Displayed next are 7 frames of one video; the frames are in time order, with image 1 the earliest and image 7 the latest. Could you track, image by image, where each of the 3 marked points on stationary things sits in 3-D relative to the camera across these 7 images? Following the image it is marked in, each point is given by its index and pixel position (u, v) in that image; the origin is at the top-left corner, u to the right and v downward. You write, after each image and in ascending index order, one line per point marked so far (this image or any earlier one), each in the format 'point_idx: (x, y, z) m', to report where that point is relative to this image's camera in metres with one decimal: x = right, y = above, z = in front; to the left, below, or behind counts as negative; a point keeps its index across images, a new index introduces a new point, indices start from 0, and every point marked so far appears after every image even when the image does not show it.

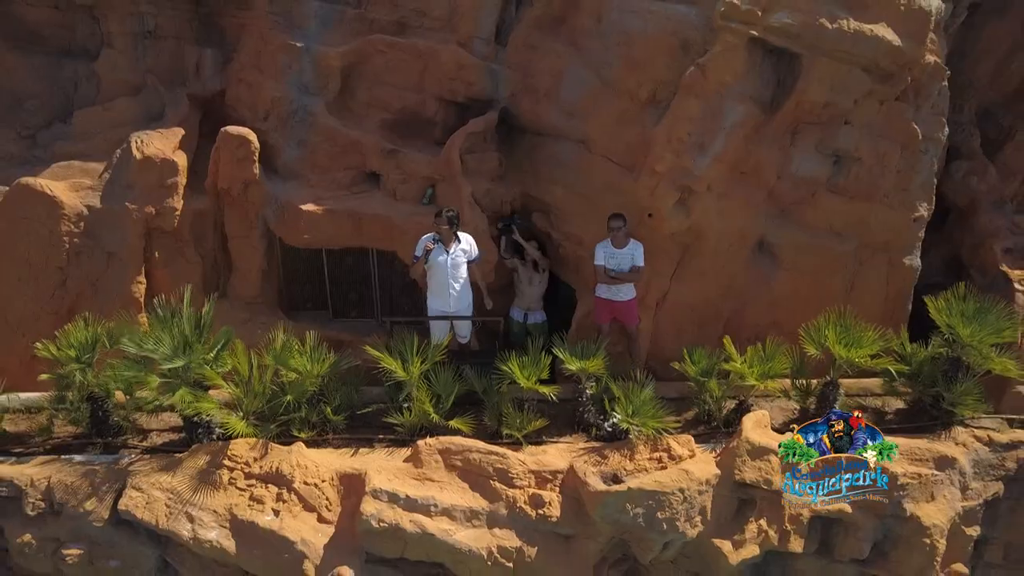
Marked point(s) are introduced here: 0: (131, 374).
0: (-2.2, -0.5, +4.6) m
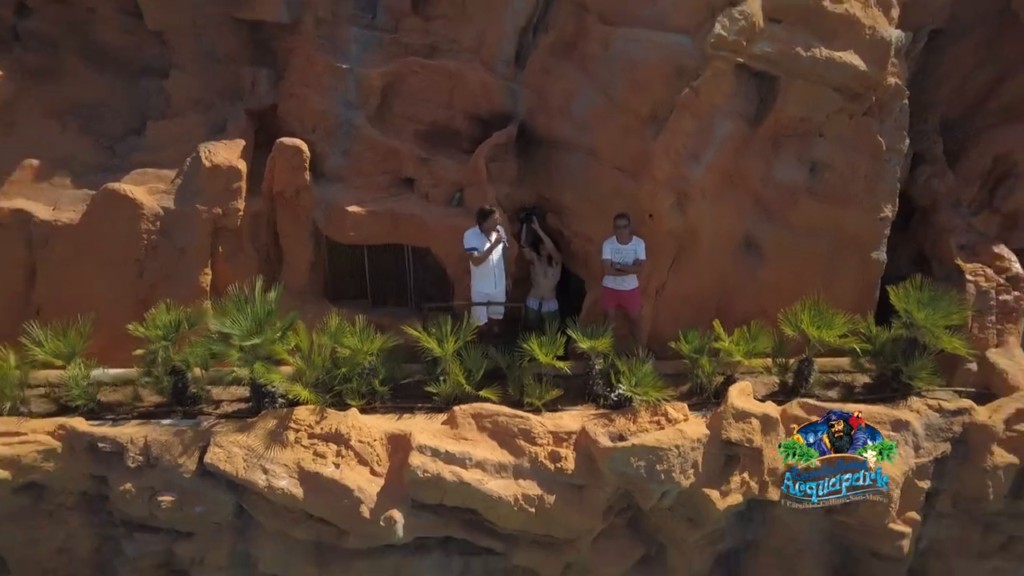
0: (-2.0, -0.4, +5.4) m
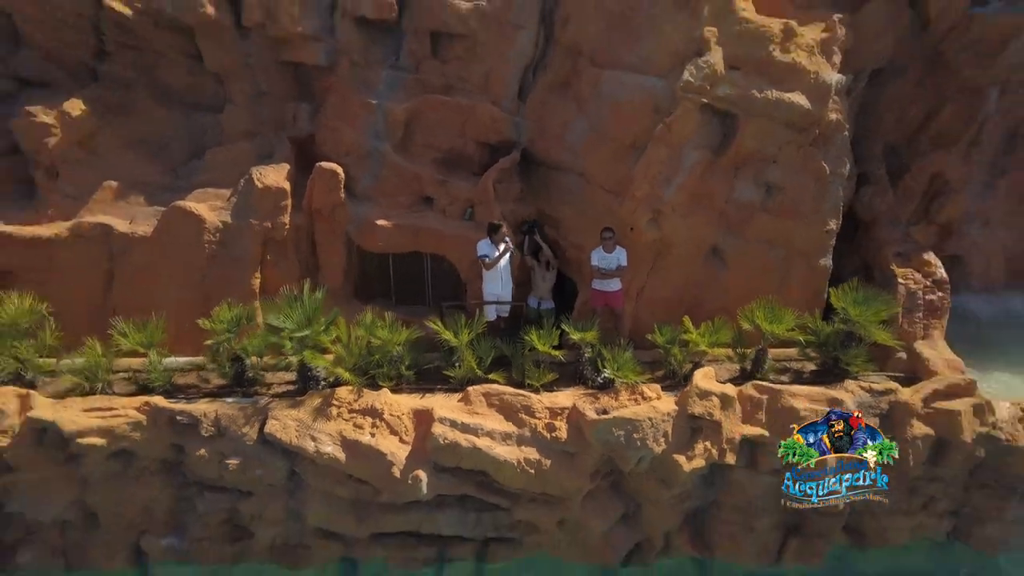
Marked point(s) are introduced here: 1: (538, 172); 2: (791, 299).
0: (-2.0, -0.4, +6.5) m
1: (+0.3, +1.2, +7.7) m
2: (+2.6, -0.1, +7.2) m
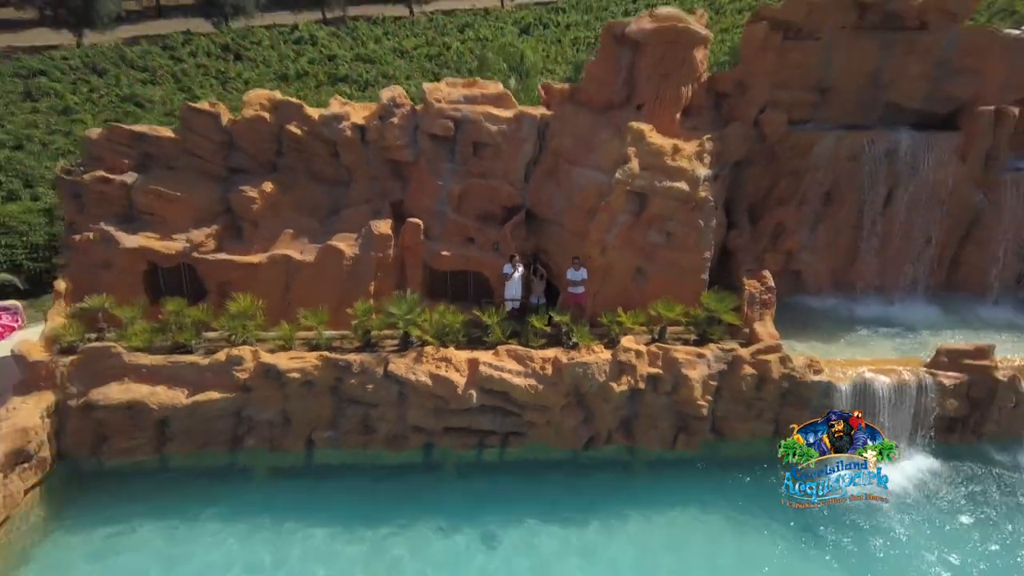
0: (-1.9, -0.5, +11.7) m
1: (+0.4, +1.1, +12.9) m
2: (+2.8, -0.1, +12.4) m
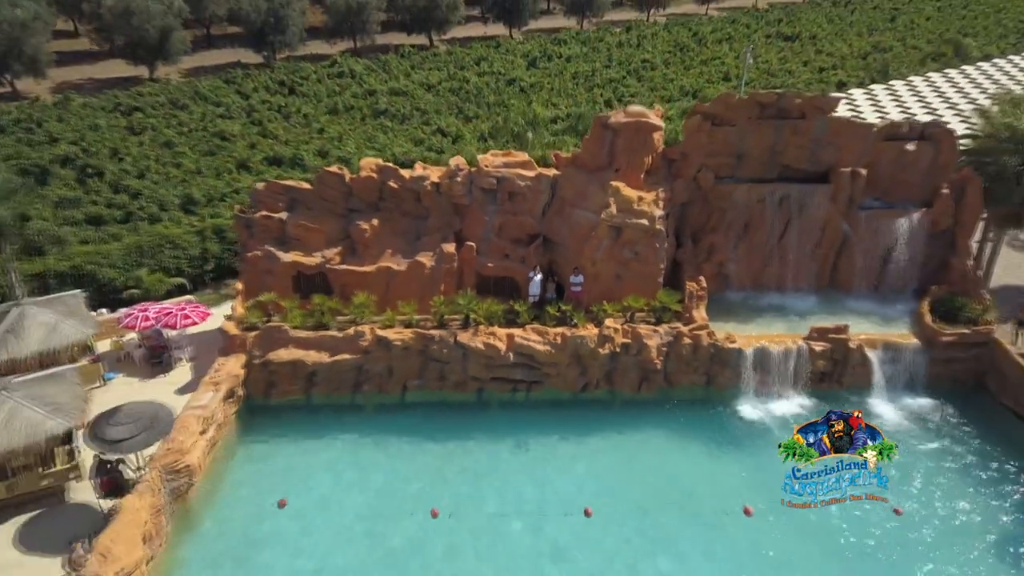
0: (-1.3, -0.5, +18.2) m
1: (+0.9, +1.1, +19.3) m
2: (+3.3, -0.1, +18.9) m
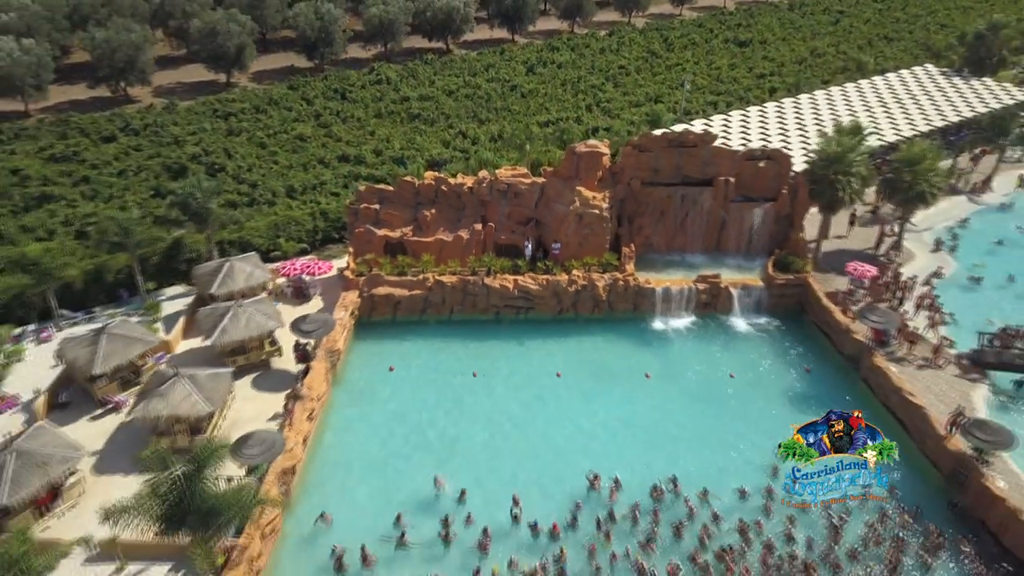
0: (-1.2, +1.0, +30.2) m
1: (+1.1, +2.6, +31.3) m
2: (+3.5, +1.4, +30.9) m
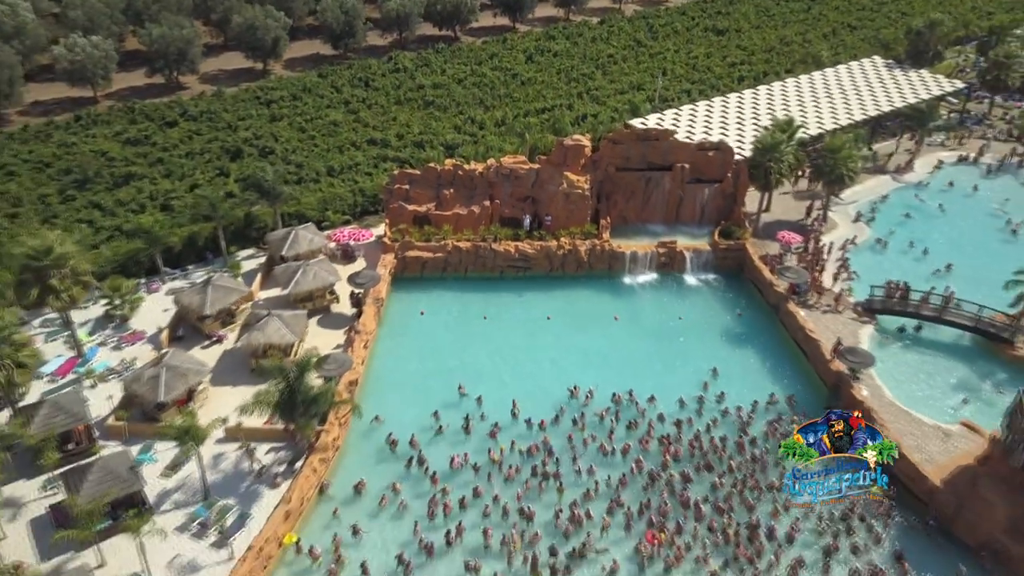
0: (-1.1, +2.8, +38.7) m
1: (+1.2, +4.5, +39.7) m
2: (+3.6, +3.2, +39.4) m
